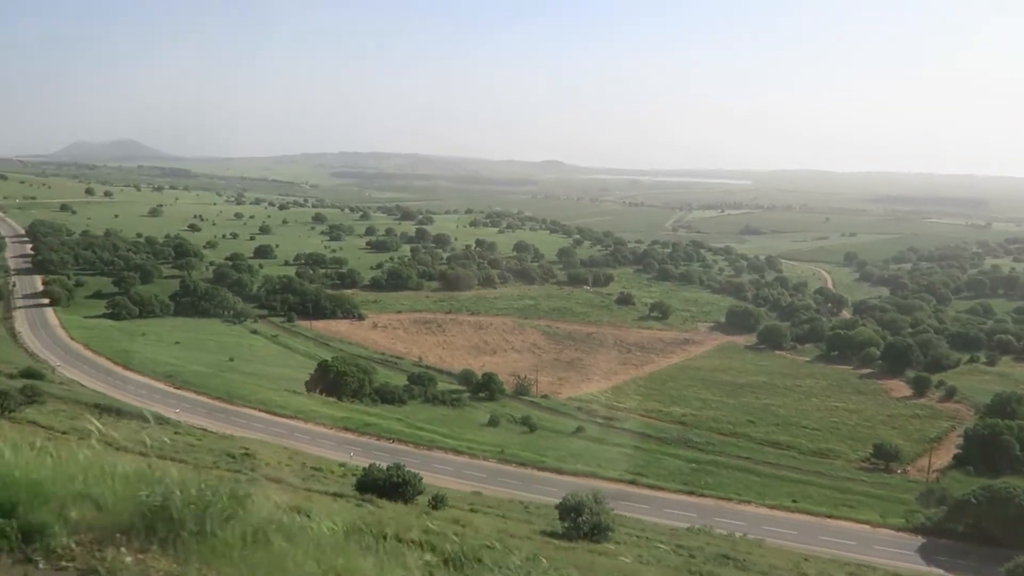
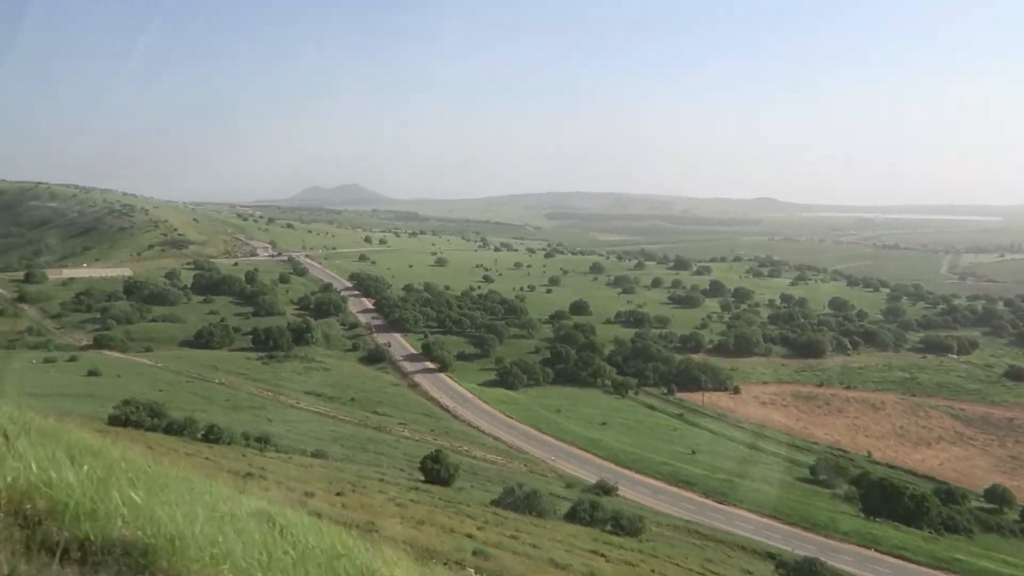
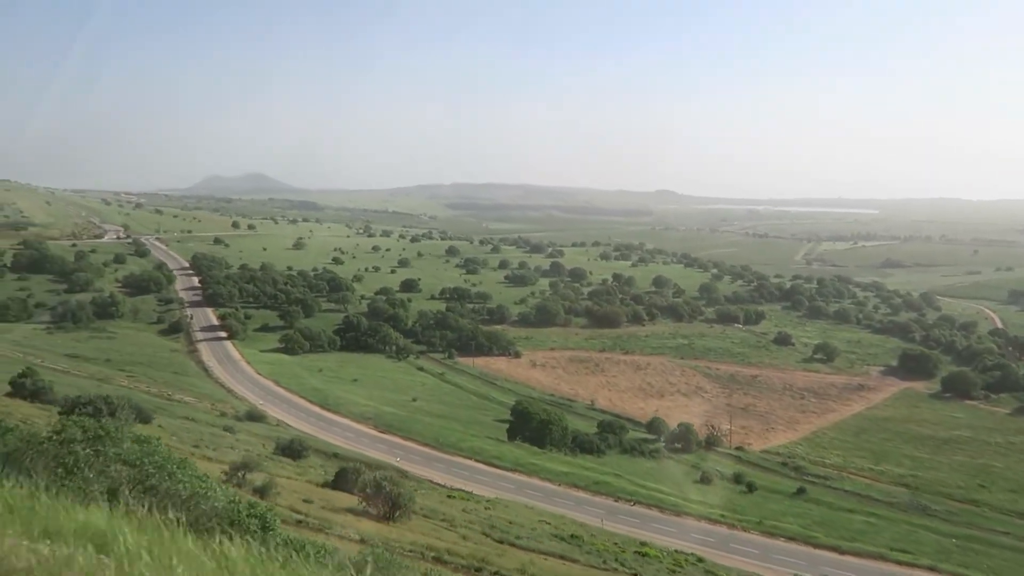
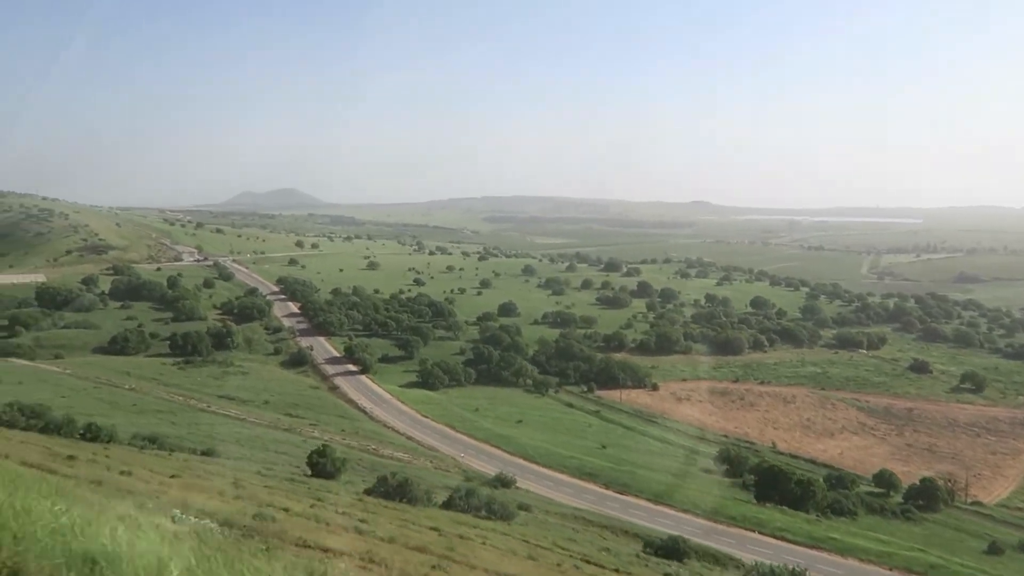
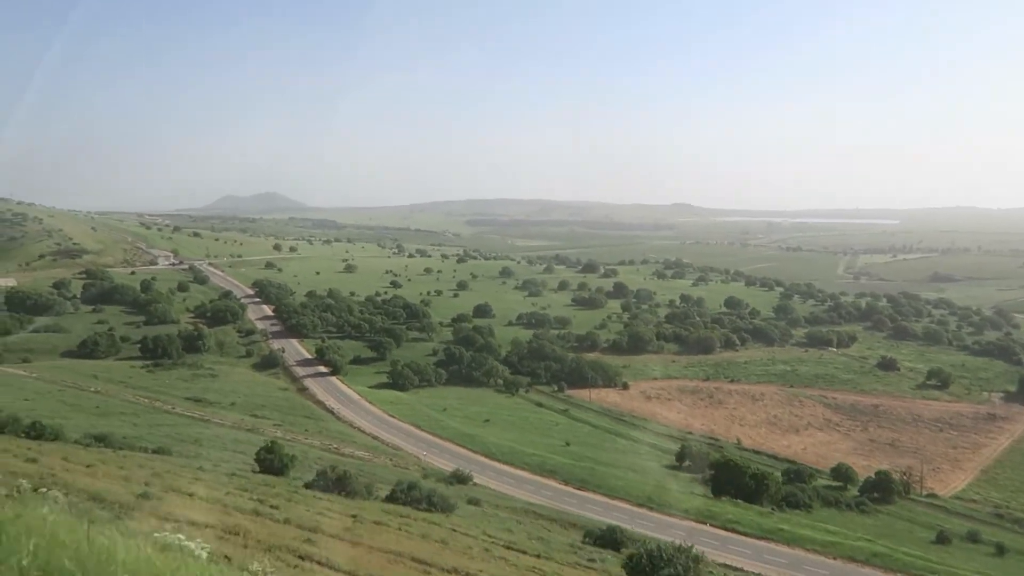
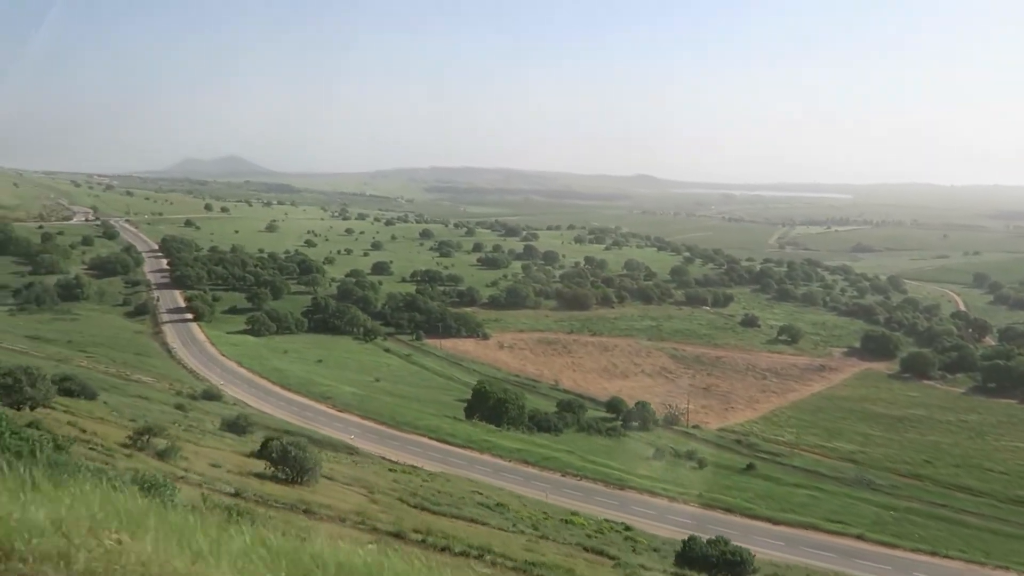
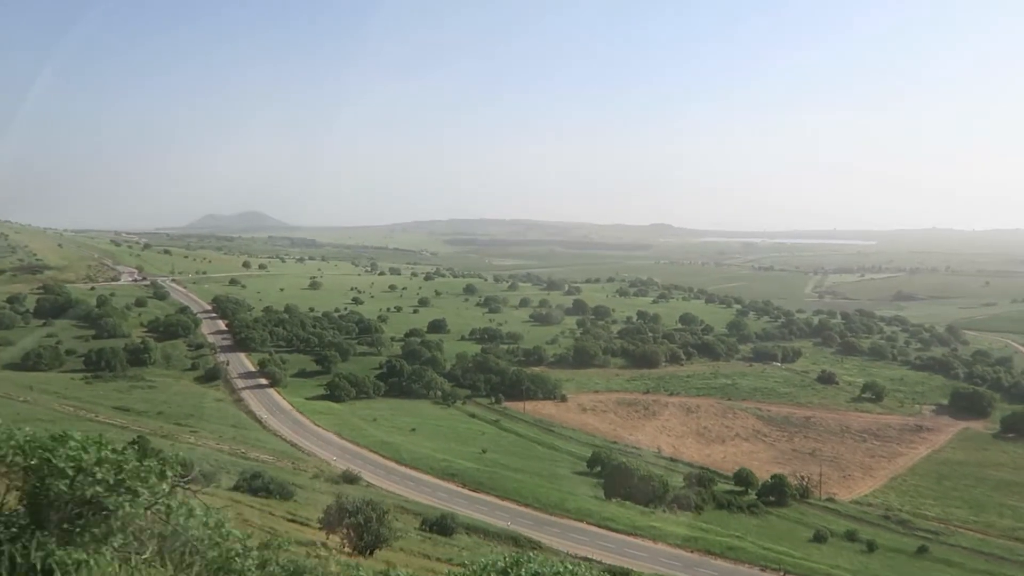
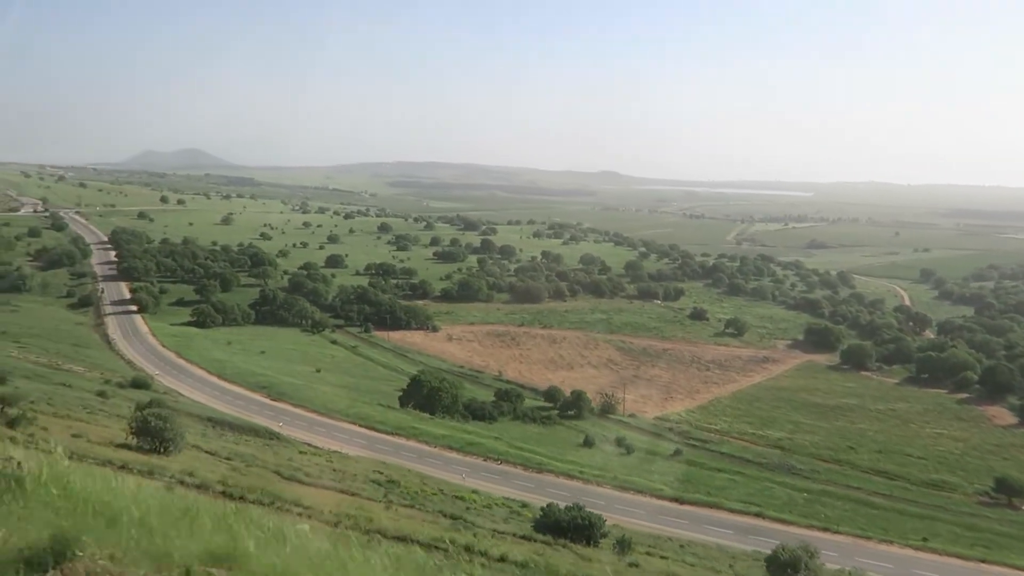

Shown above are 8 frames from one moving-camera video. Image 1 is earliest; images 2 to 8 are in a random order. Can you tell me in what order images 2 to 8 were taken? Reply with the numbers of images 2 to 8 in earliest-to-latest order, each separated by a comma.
8, 6, 3, 7, 5, 4, 2
